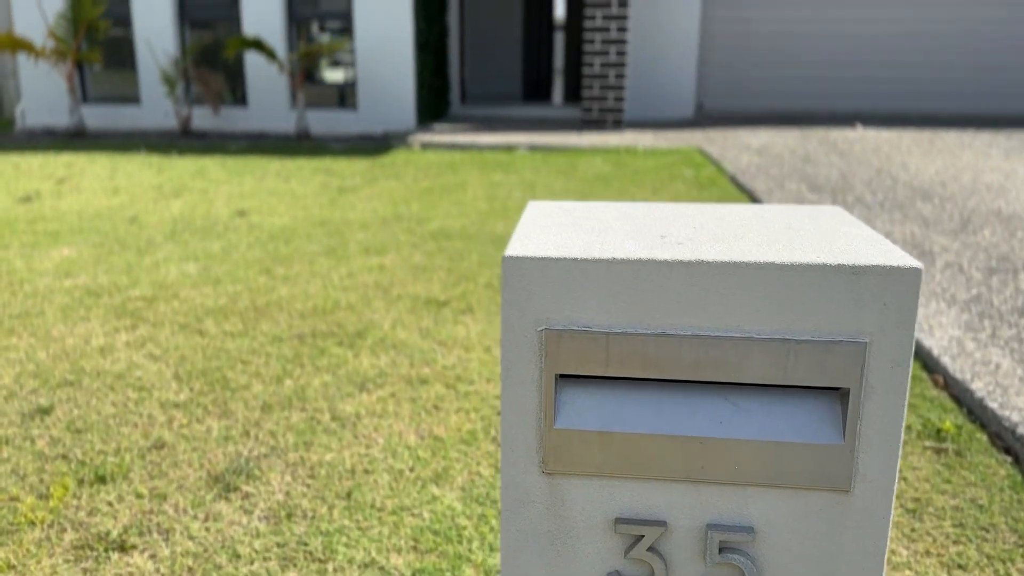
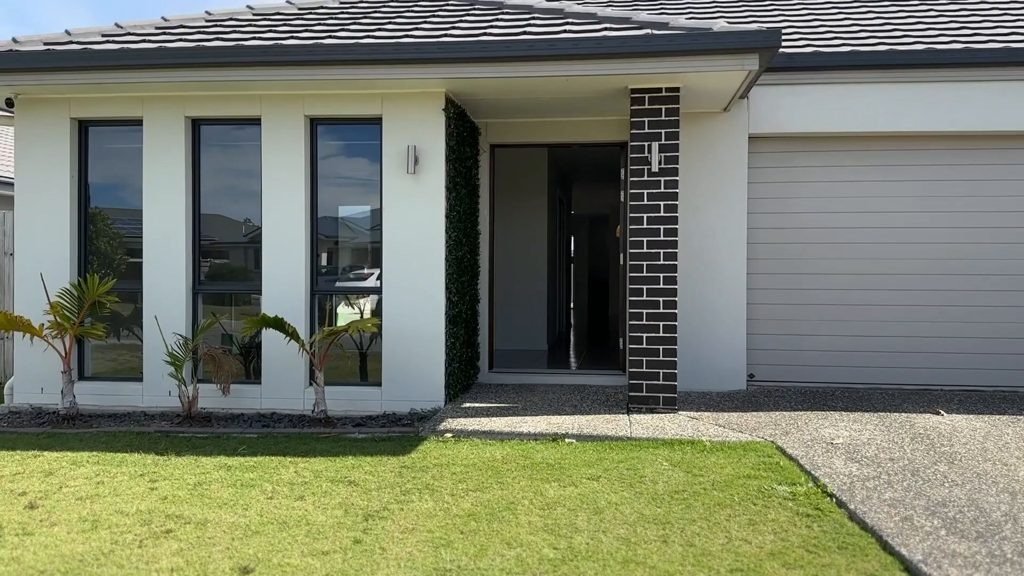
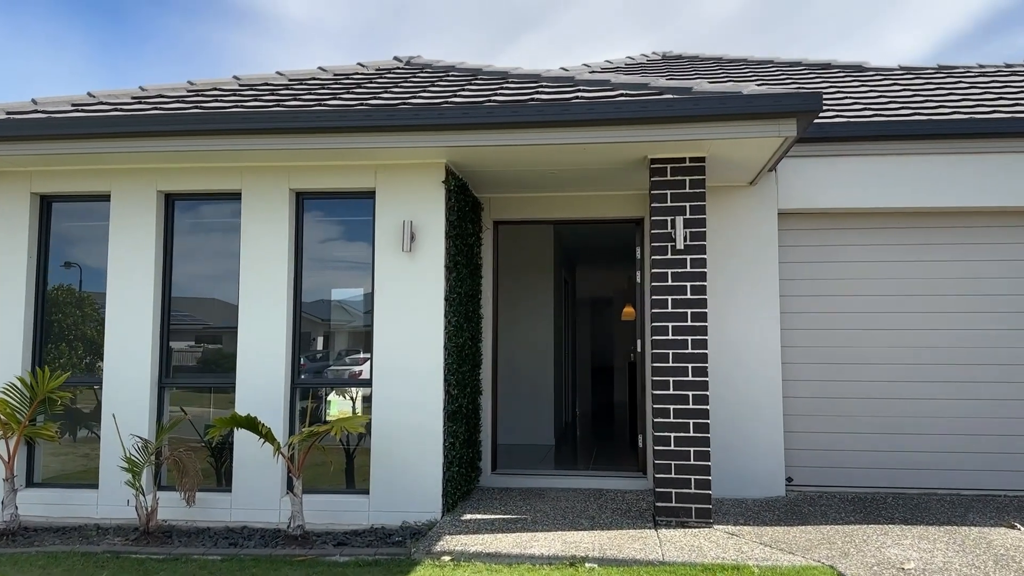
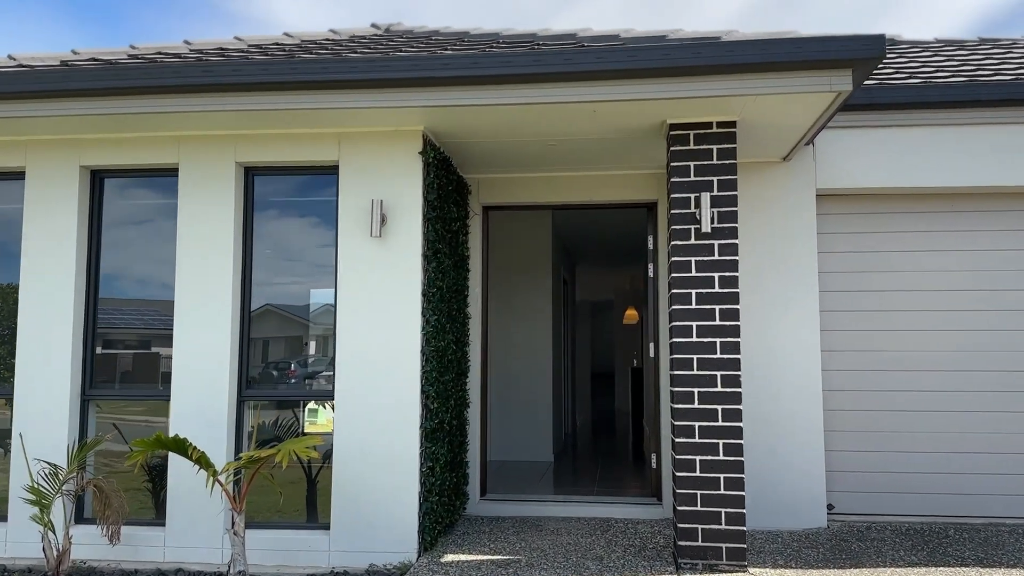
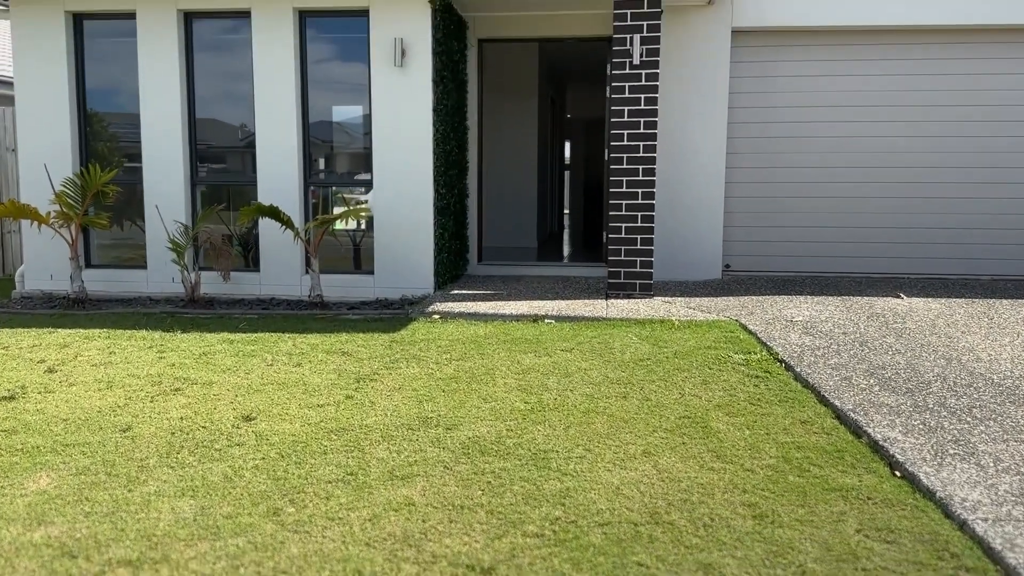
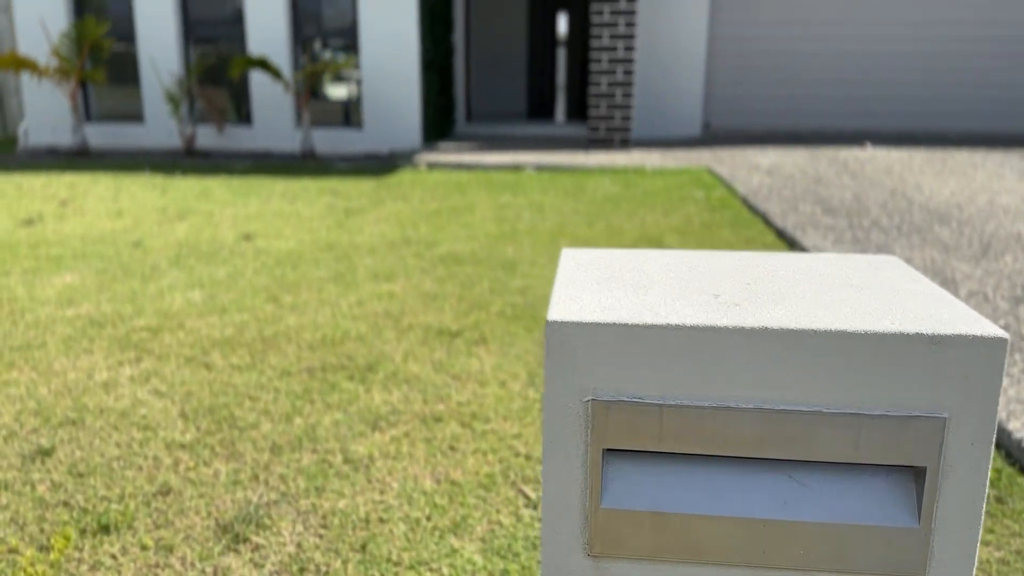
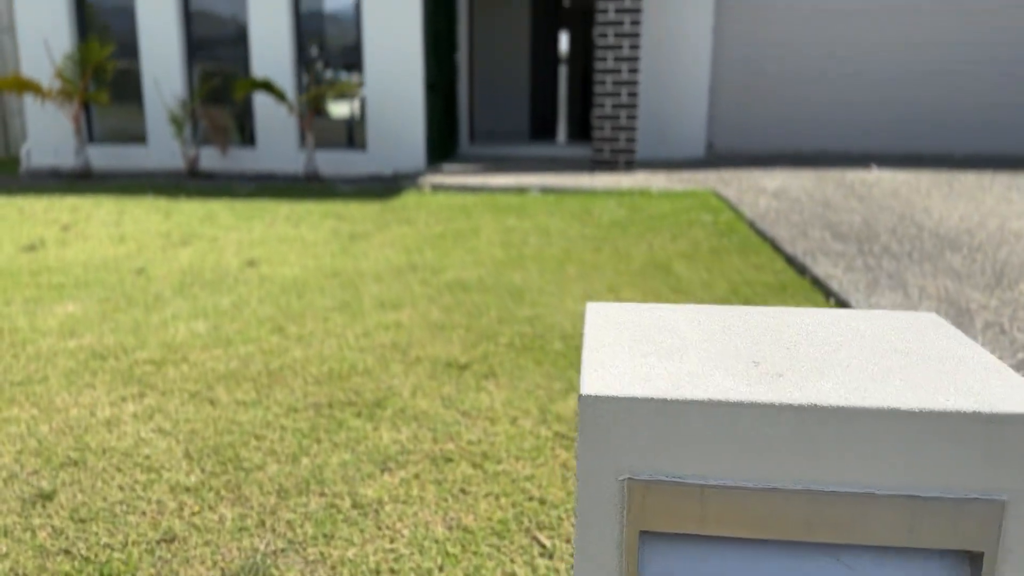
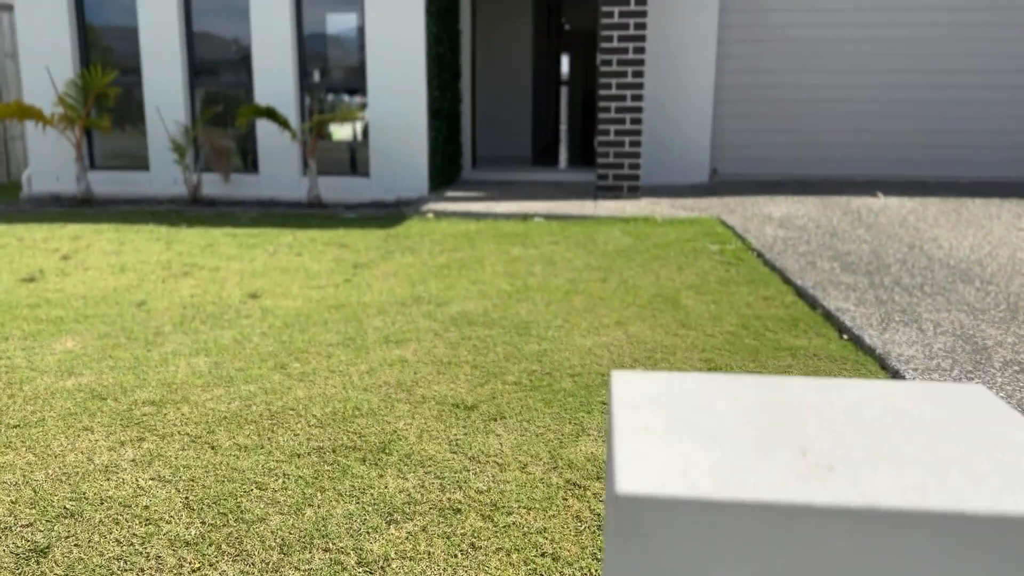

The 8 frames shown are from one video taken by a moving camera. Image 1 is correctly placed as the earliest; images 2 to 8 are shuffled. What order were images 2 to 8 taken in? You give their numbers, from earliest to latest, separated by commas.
6, 7, 8, 5, 2, 3, 4
